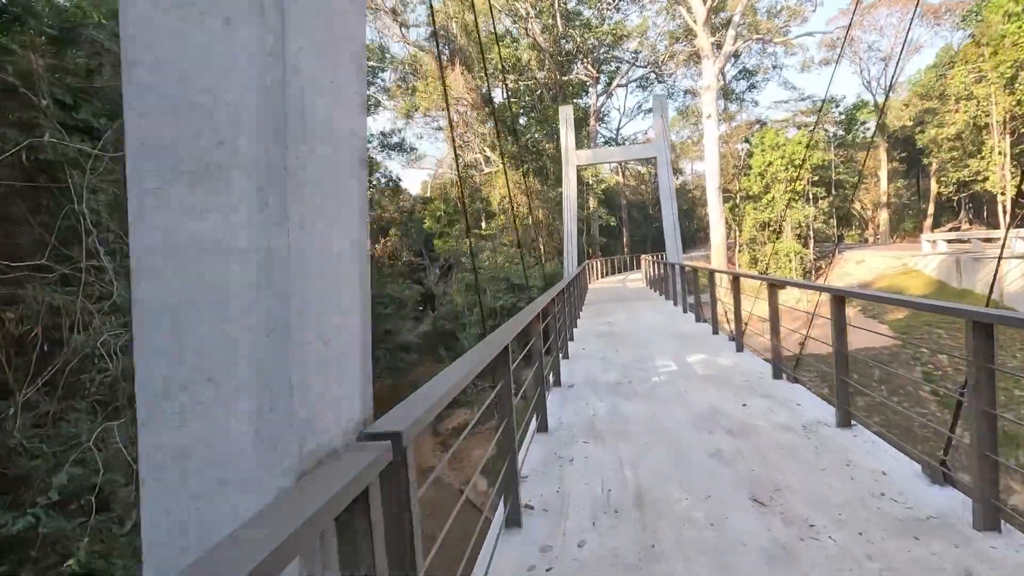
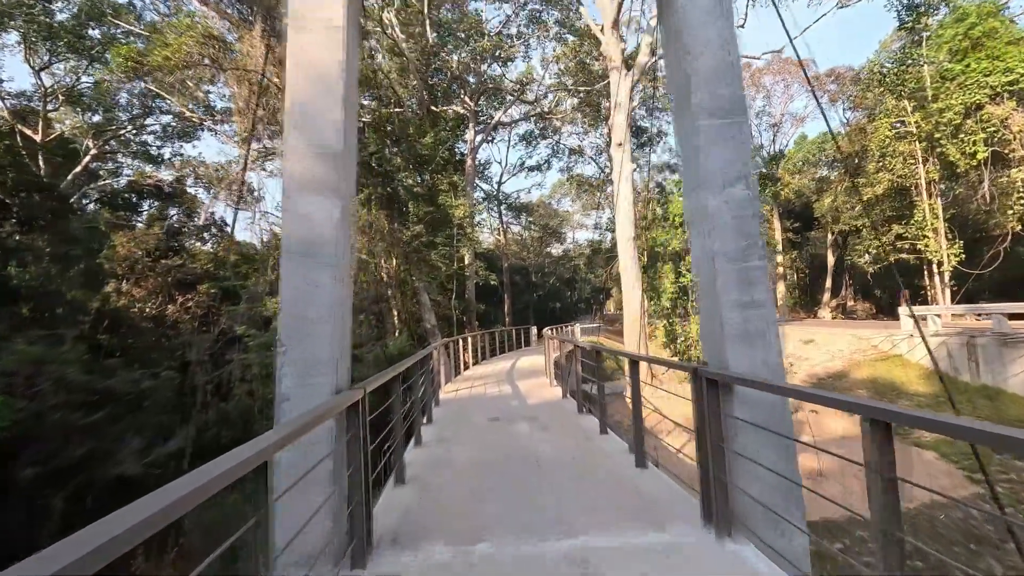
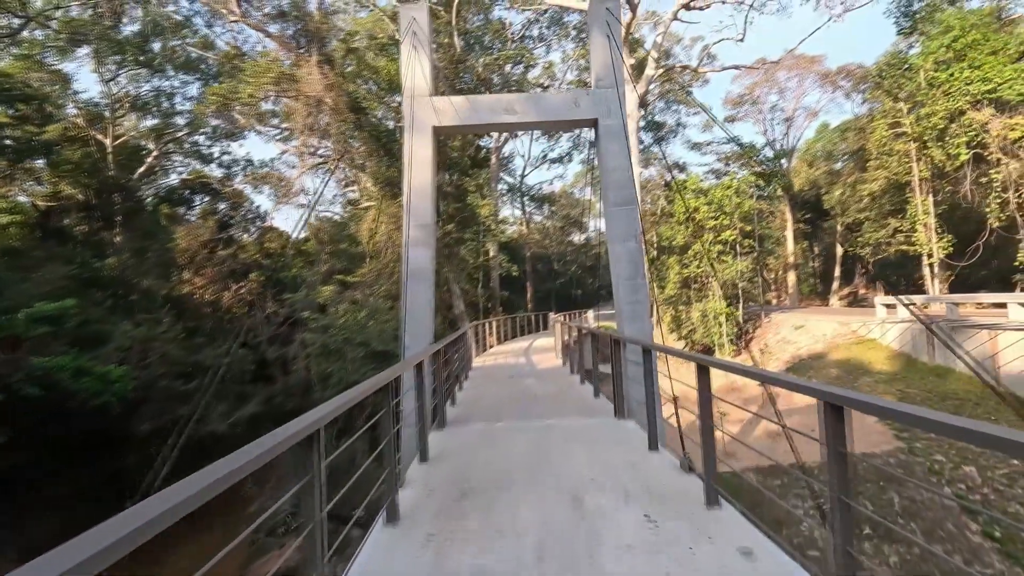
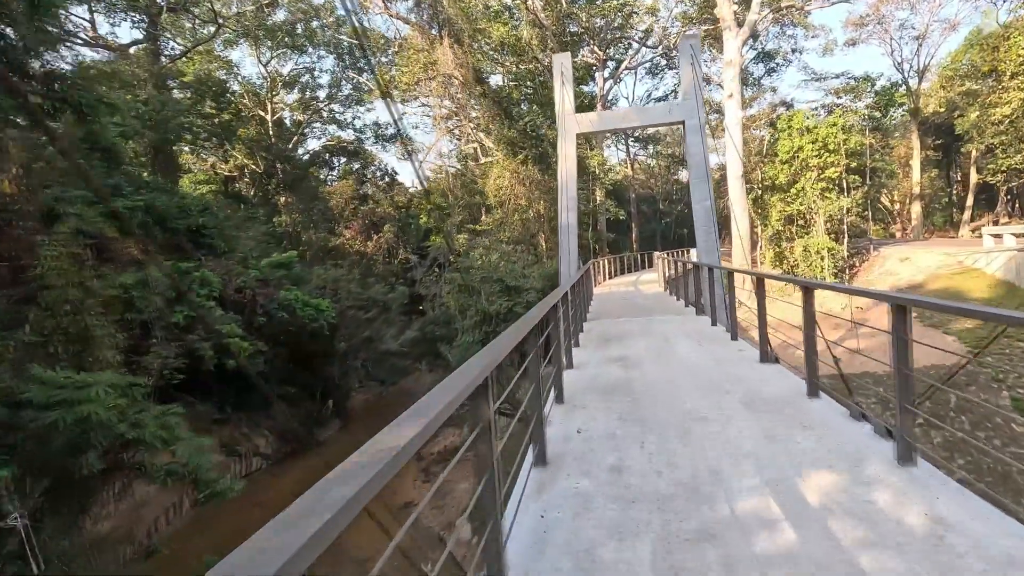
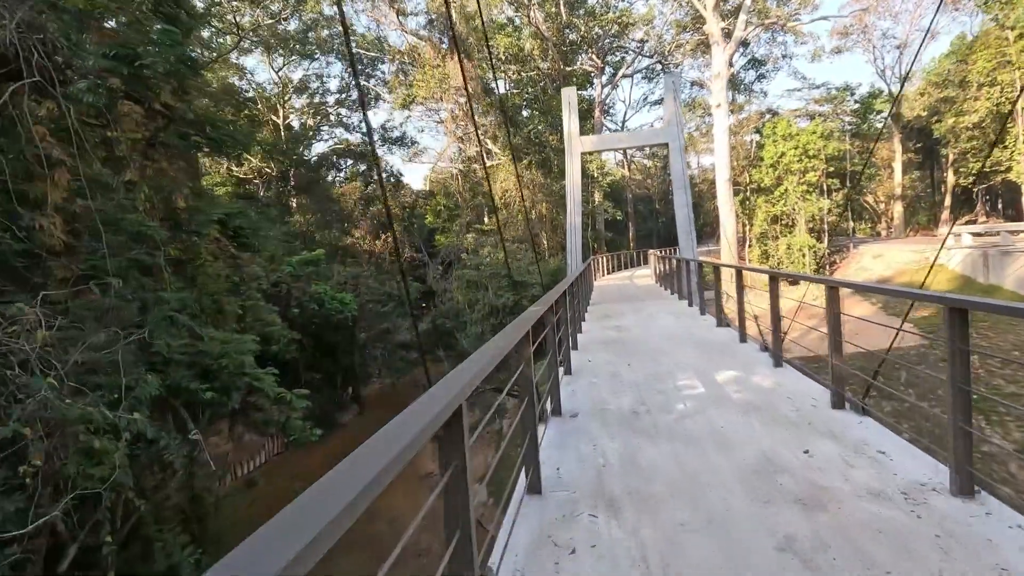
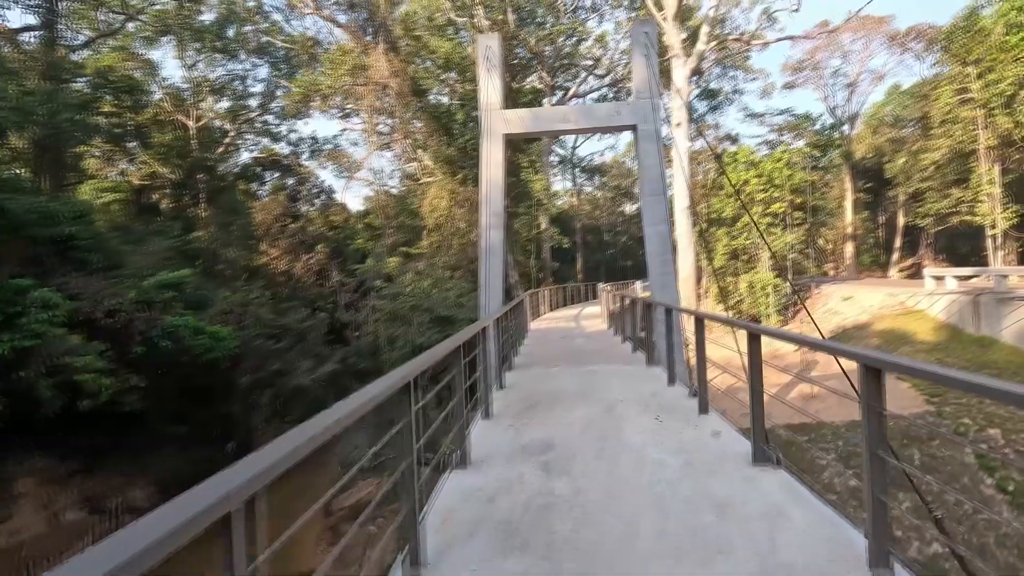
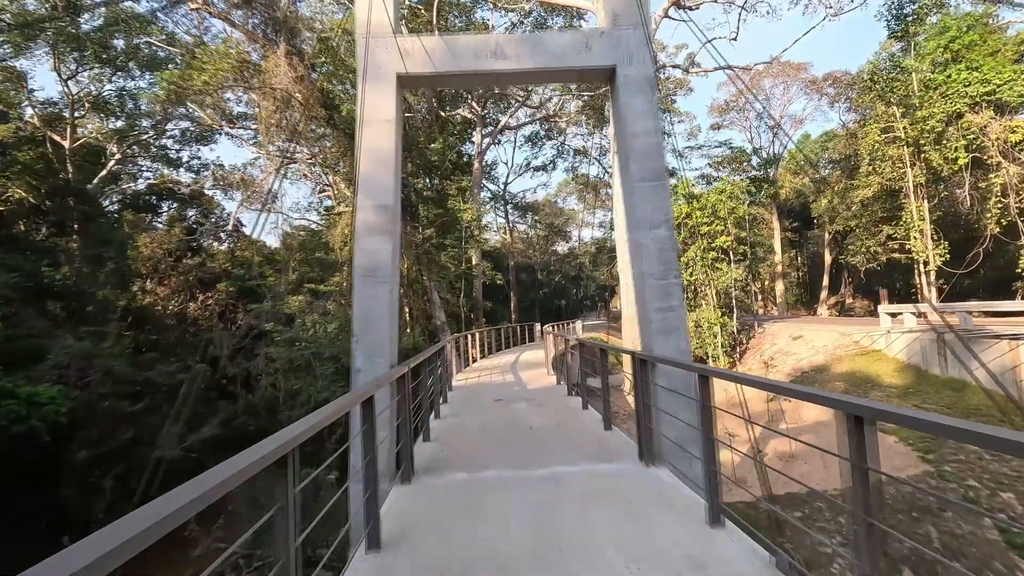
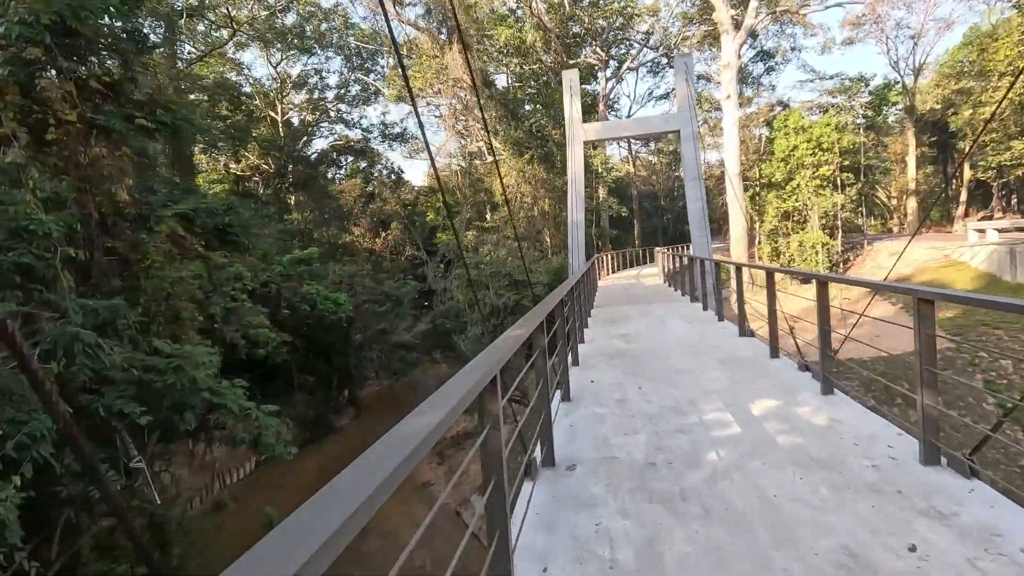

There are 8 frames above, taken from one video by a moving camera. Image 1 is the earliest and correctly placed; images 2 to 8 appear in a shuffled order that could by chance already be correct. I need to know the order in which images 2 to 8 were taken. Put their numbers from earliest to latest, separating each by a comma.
5, 8, 4, 6, 3, 7, 2
